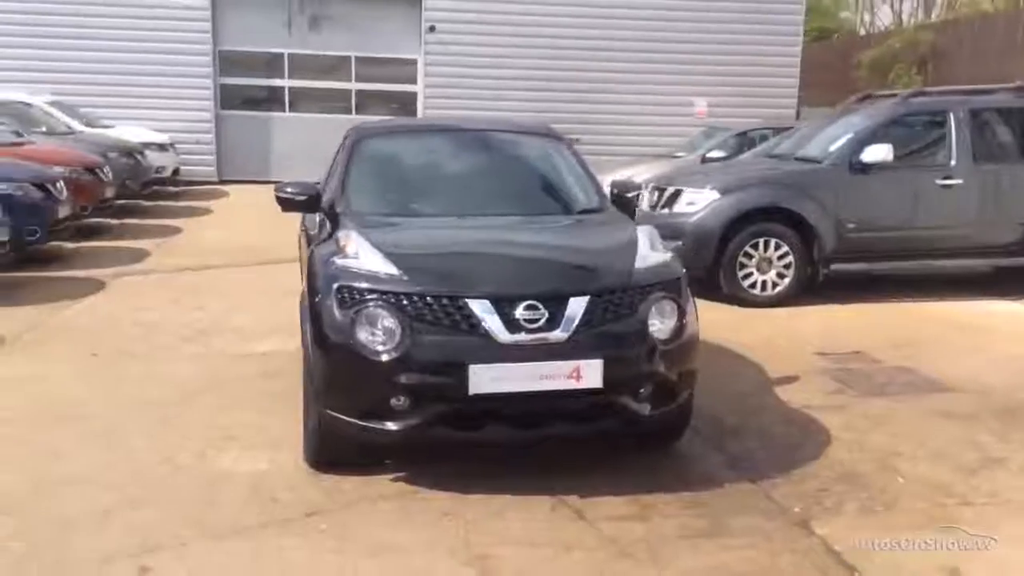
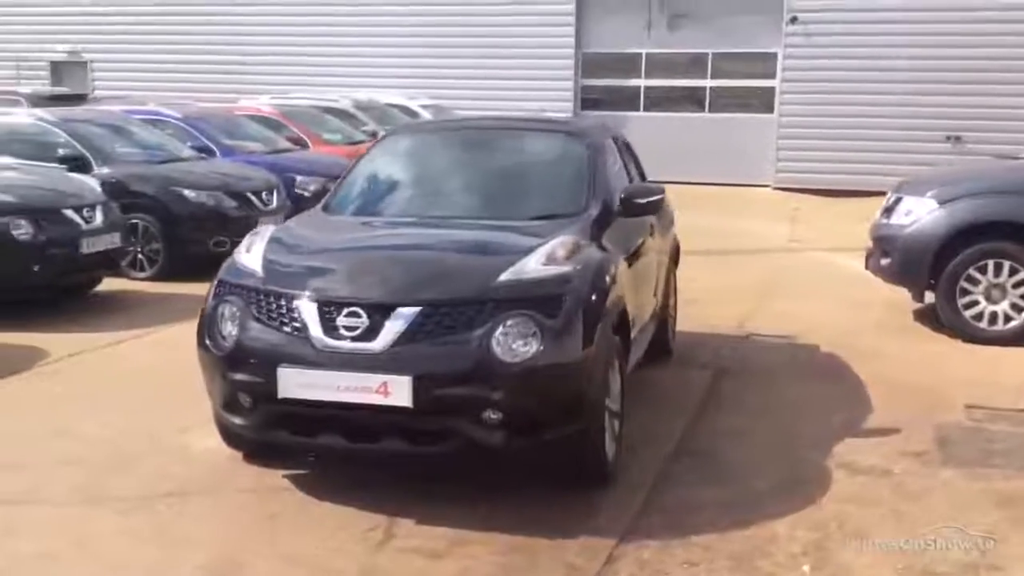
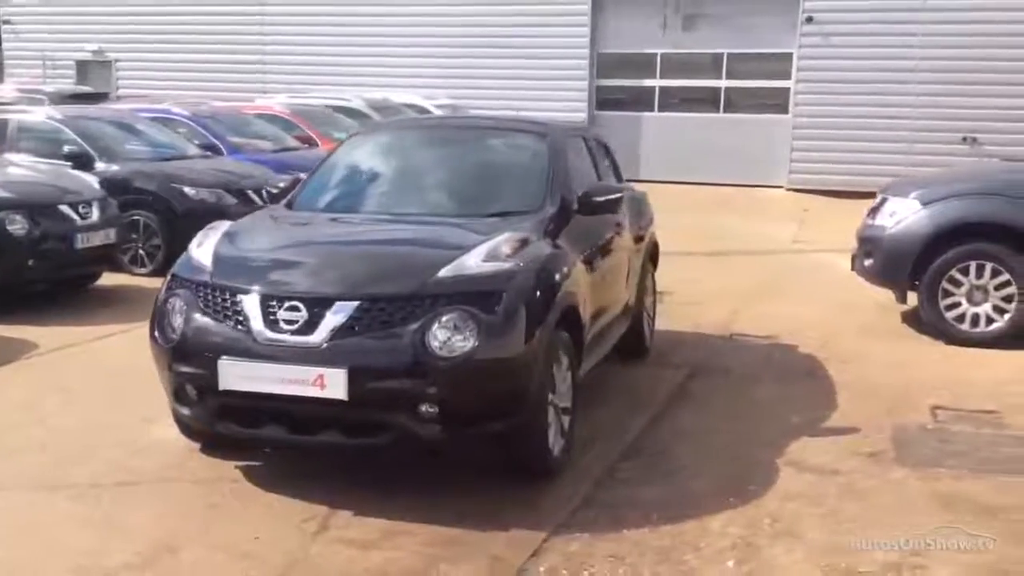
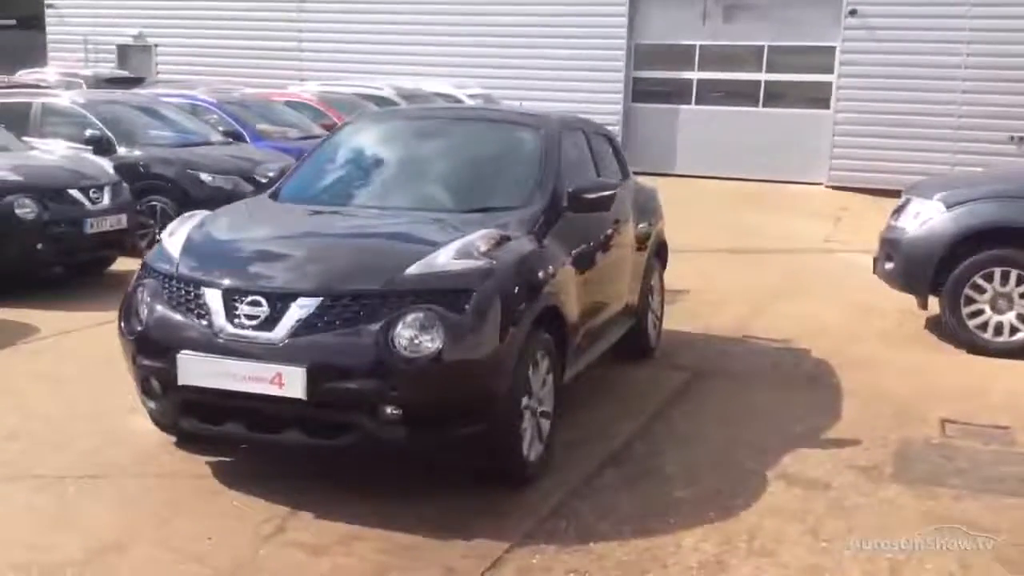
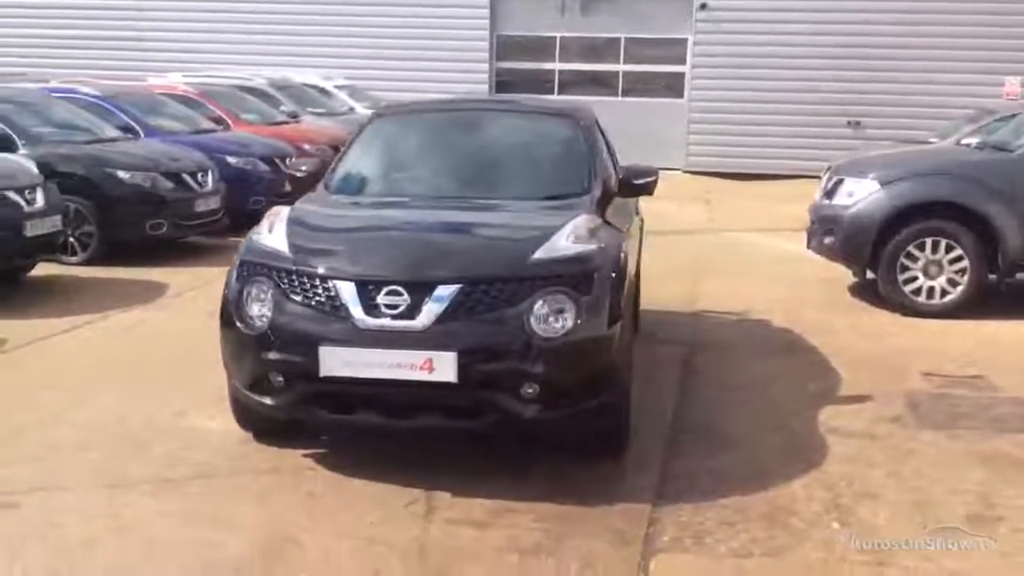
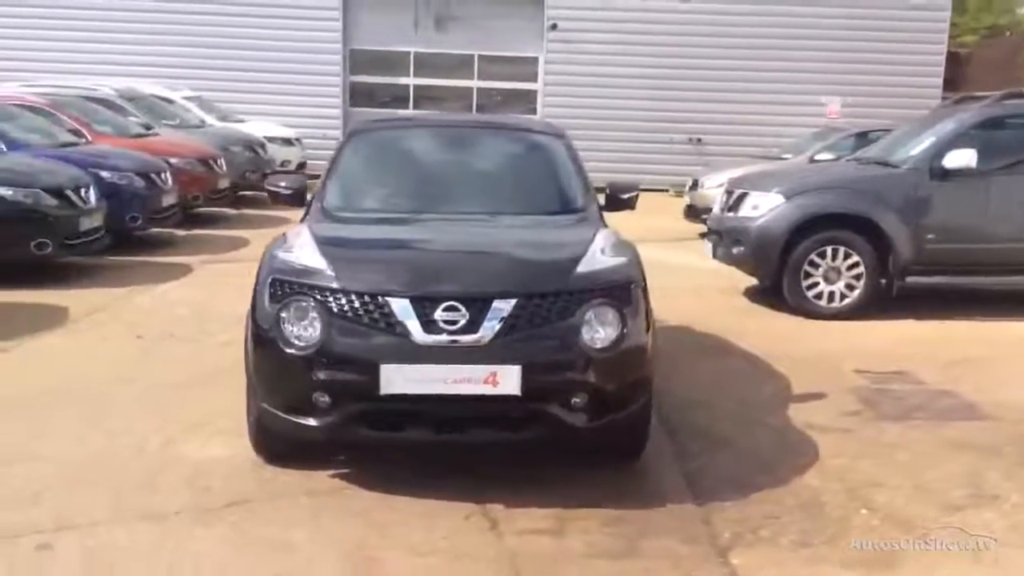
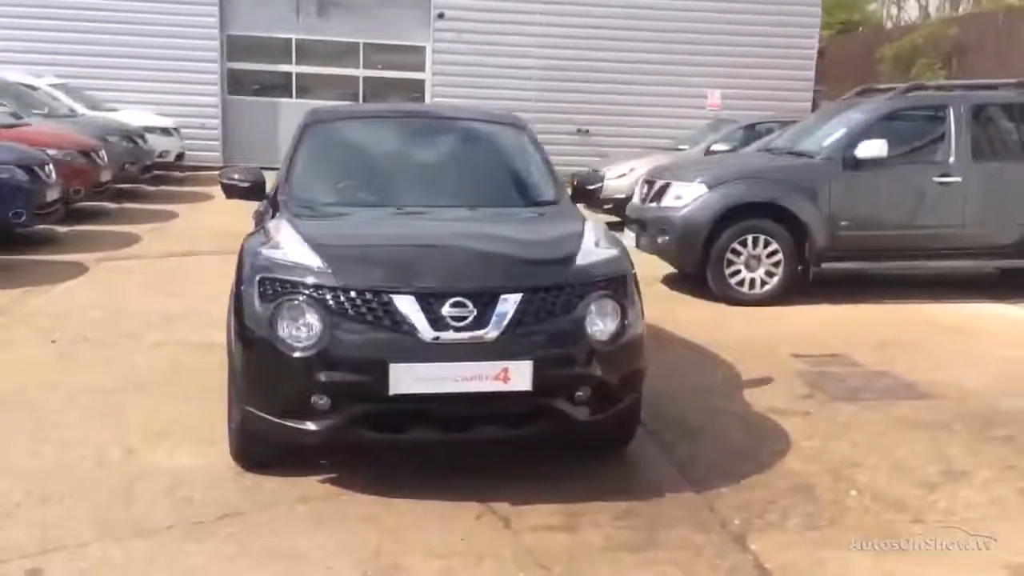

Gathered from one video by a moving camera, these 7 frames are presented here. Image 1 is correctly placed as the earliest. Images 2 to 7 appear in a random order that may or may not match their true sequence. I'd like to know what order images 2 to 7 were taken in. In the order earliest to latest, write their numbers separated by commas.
7, 6, 5, 2, 3, 4
